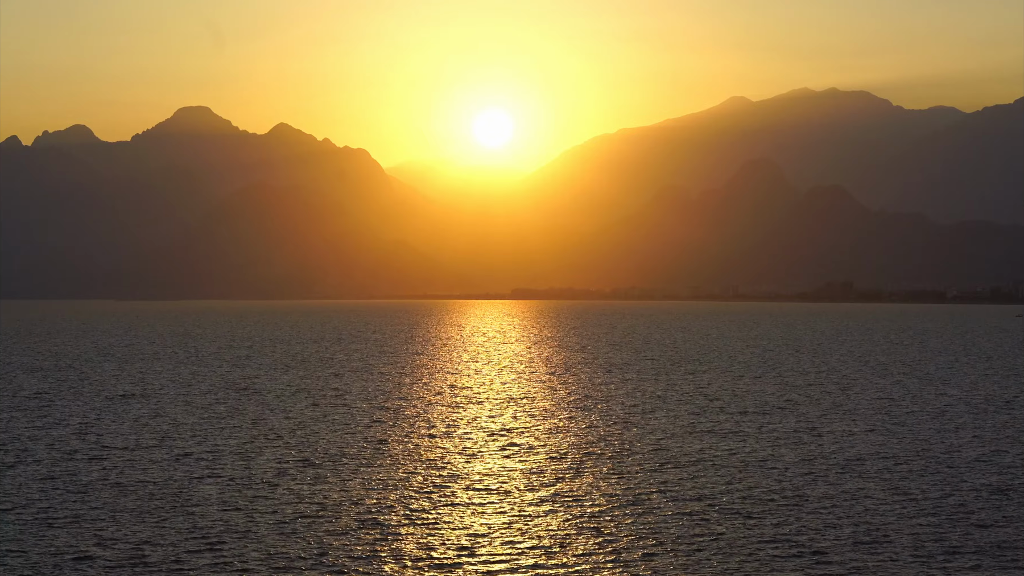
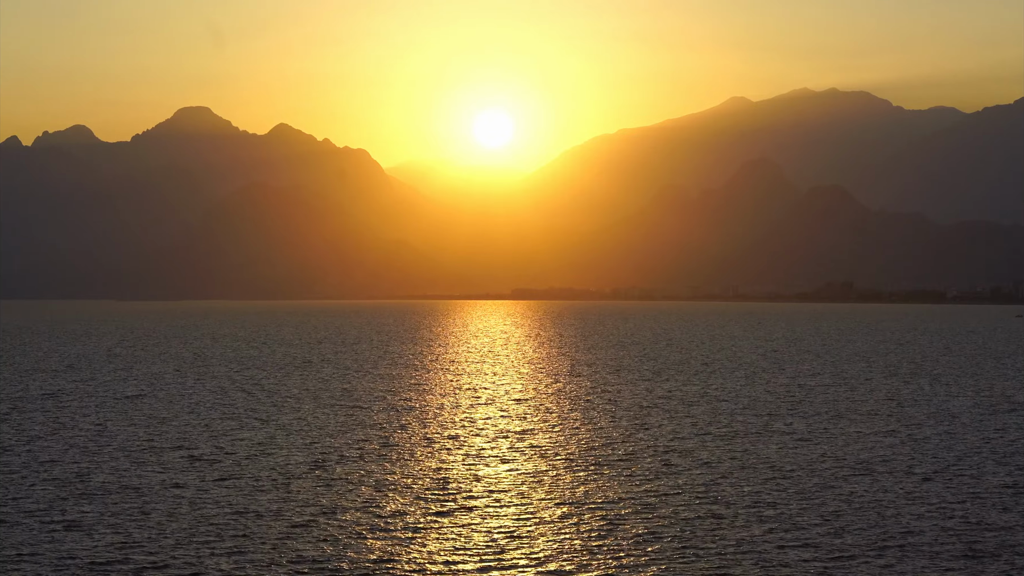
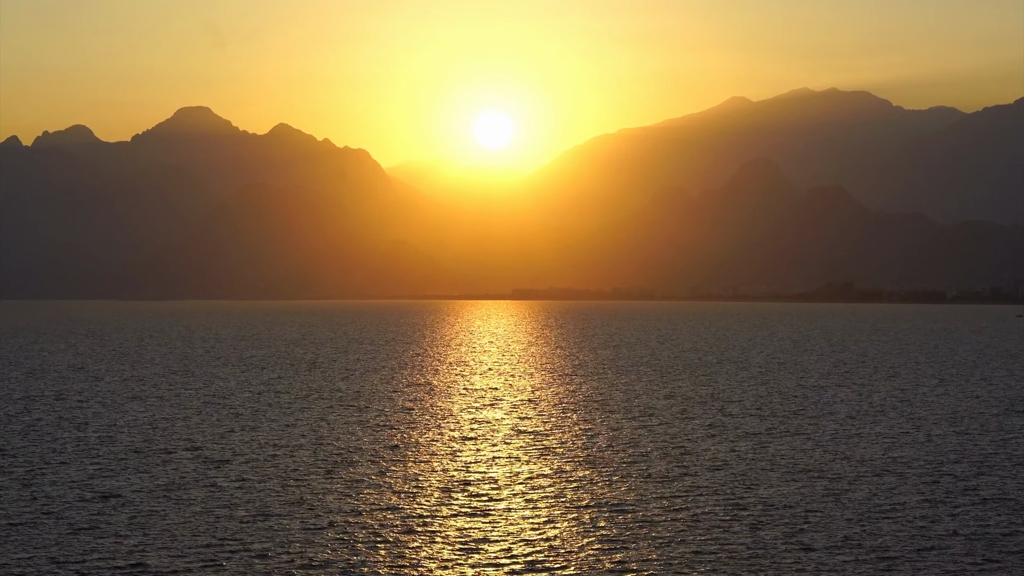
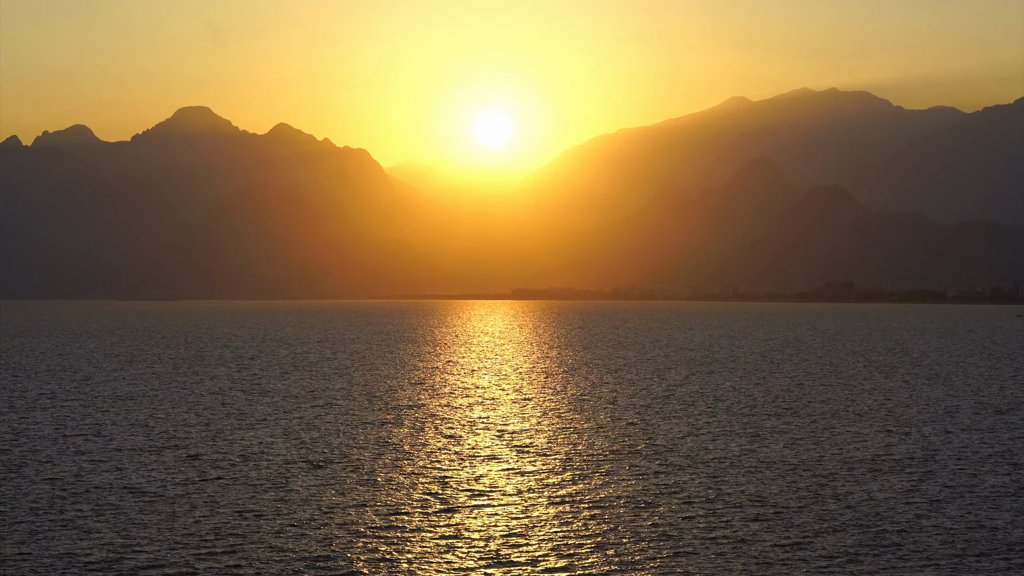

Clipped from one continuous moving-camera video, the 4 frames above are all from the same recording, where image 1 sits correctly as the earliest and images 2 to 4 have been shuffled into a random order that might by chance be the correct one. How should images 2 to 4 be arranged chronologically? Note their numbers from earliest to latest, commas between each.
4, 2, 3
